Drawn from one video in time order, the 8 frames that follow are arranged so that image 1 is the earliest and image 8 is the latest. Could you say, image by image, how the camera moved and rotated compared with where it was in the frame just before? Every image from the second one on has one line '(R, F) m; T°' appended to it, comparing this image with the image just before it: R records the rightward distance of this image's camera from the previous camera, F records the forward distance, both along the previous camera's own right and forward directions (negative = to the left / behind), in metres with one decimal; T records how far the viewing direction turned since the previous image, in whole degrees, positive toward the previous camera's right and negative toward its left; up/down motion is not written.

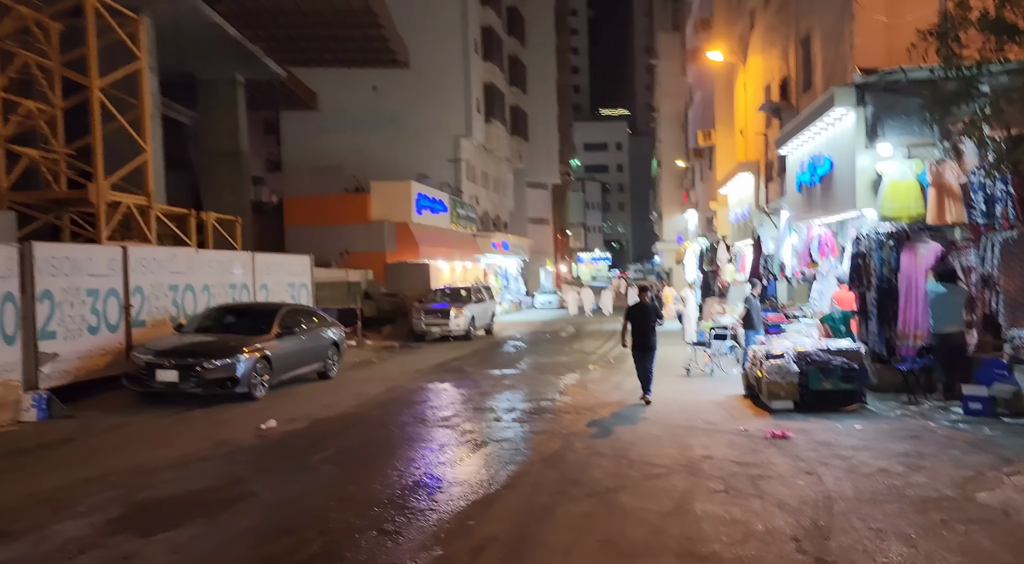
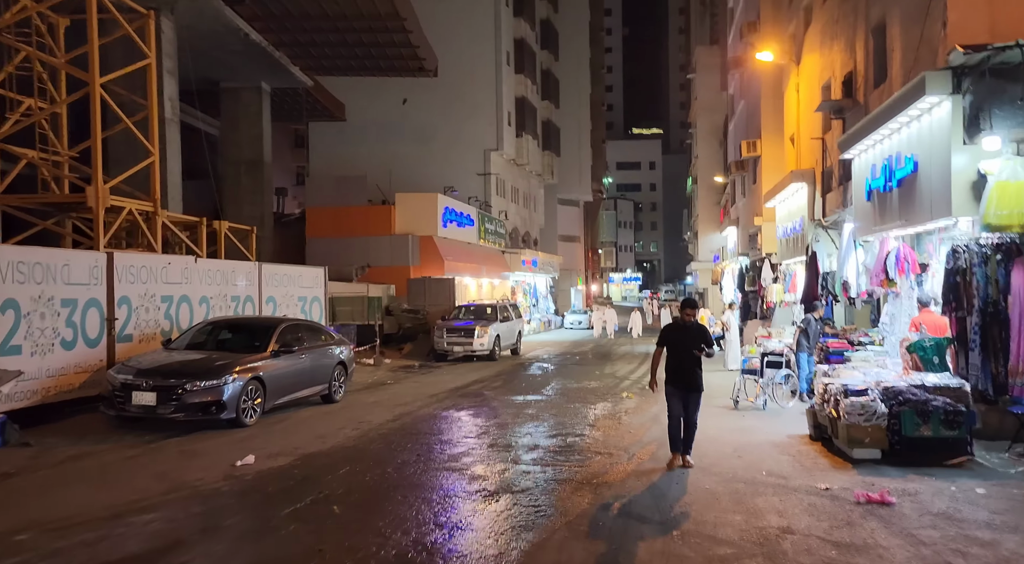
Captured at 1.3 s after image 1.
(+0.1, +1.6) m; -2°
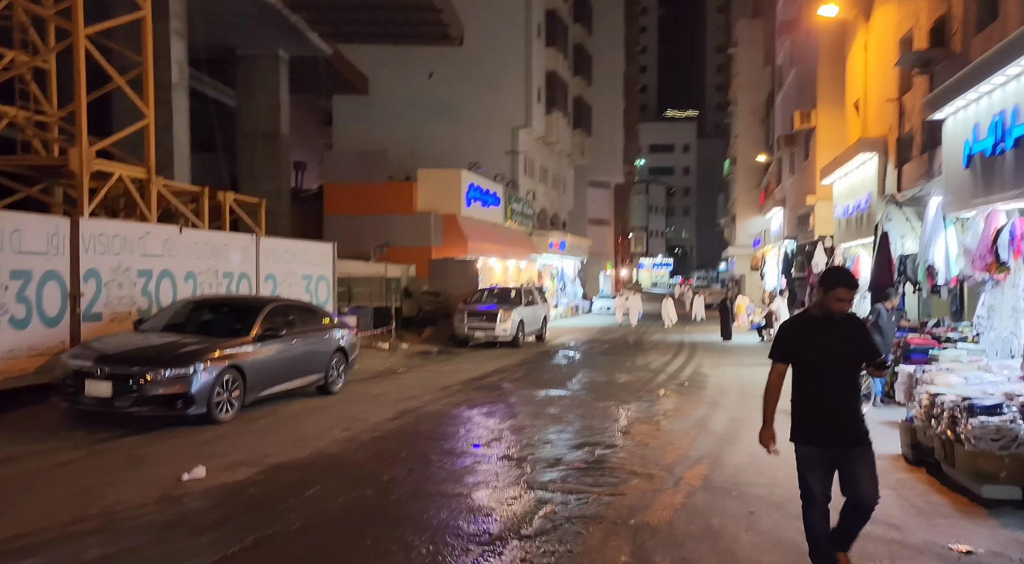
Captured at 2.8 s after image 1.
(+0.1, +1.9) m; -2°
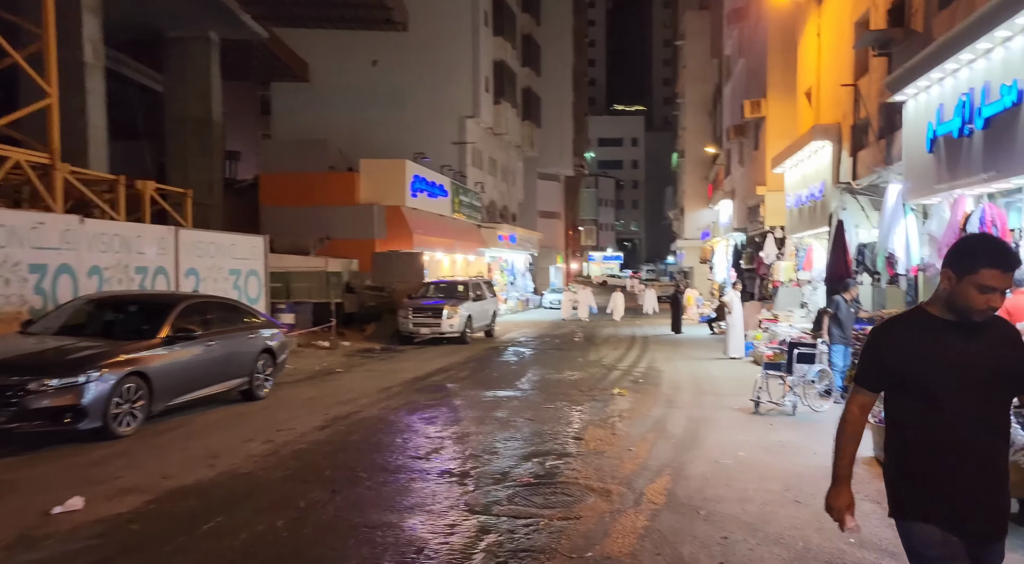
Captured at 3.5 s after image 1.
(+0.1, +1.0) m; +3°
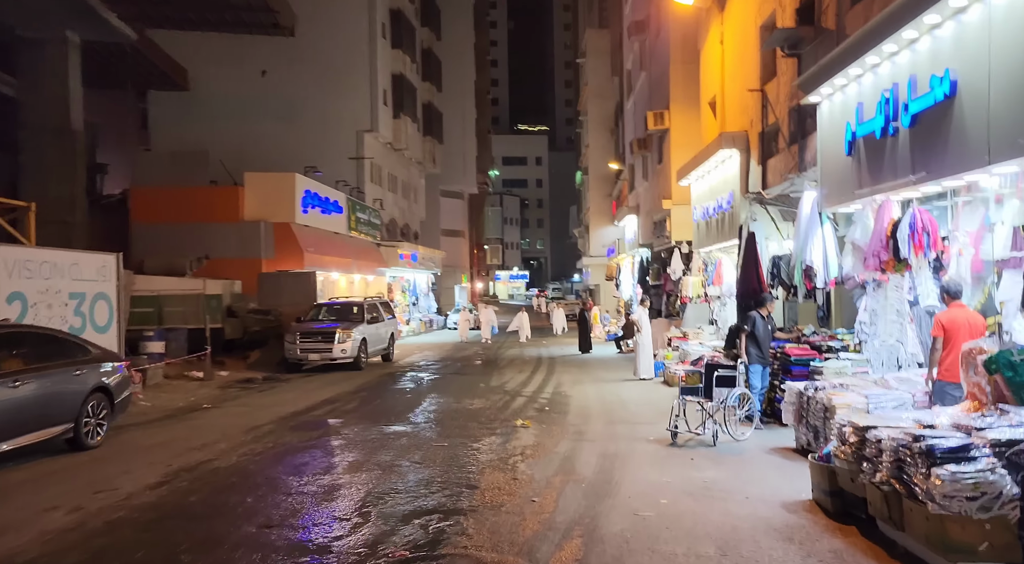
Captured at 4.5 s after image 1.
(+0.3, +1.5) m; +6°
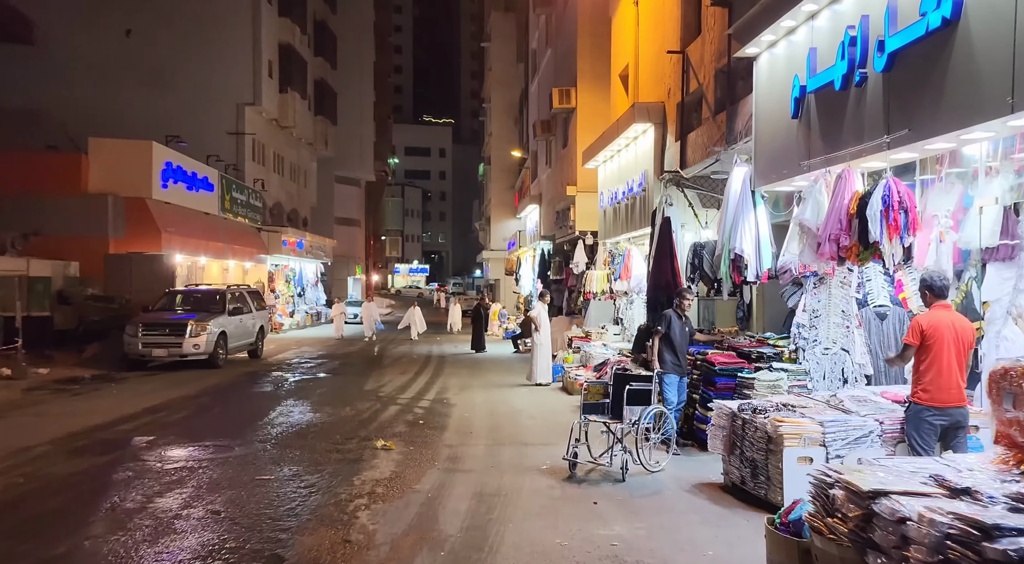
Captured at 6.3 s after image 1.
(+0.5, +2.5) m; +7°
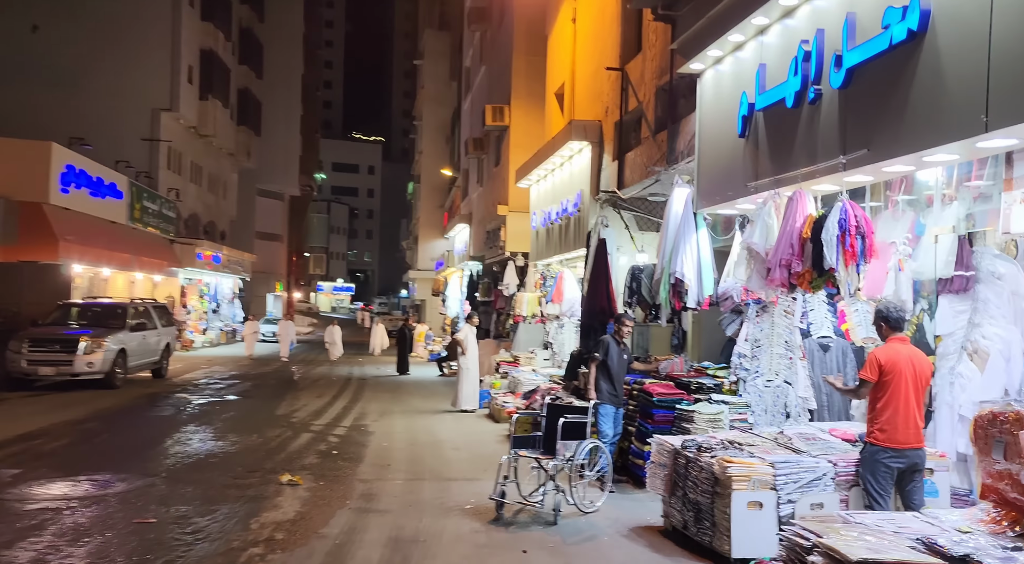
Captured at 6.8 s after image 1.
(0.0, +0.7) m; +5°
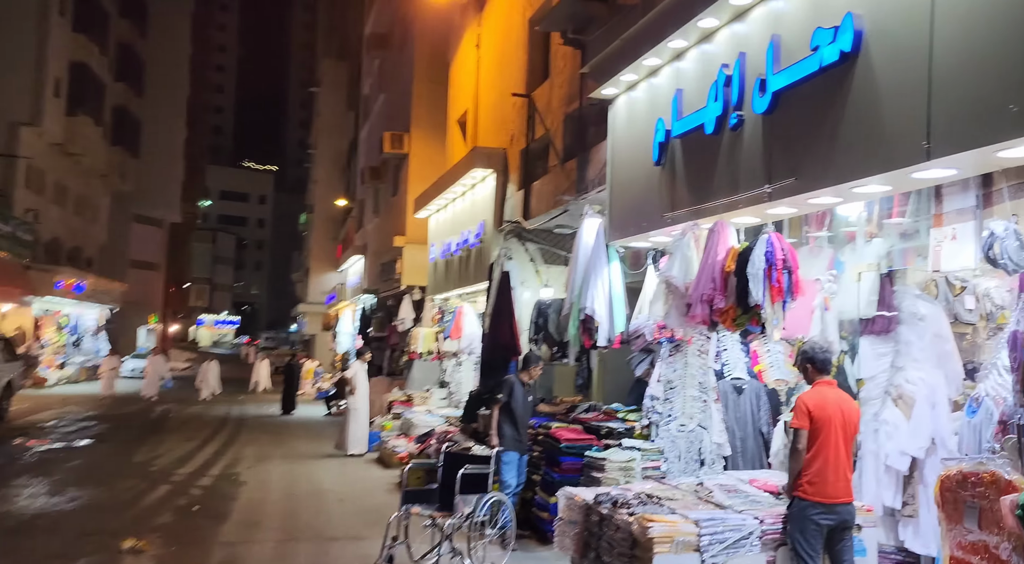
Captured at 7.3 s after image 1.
(0.0, +0.8) m; +7°
